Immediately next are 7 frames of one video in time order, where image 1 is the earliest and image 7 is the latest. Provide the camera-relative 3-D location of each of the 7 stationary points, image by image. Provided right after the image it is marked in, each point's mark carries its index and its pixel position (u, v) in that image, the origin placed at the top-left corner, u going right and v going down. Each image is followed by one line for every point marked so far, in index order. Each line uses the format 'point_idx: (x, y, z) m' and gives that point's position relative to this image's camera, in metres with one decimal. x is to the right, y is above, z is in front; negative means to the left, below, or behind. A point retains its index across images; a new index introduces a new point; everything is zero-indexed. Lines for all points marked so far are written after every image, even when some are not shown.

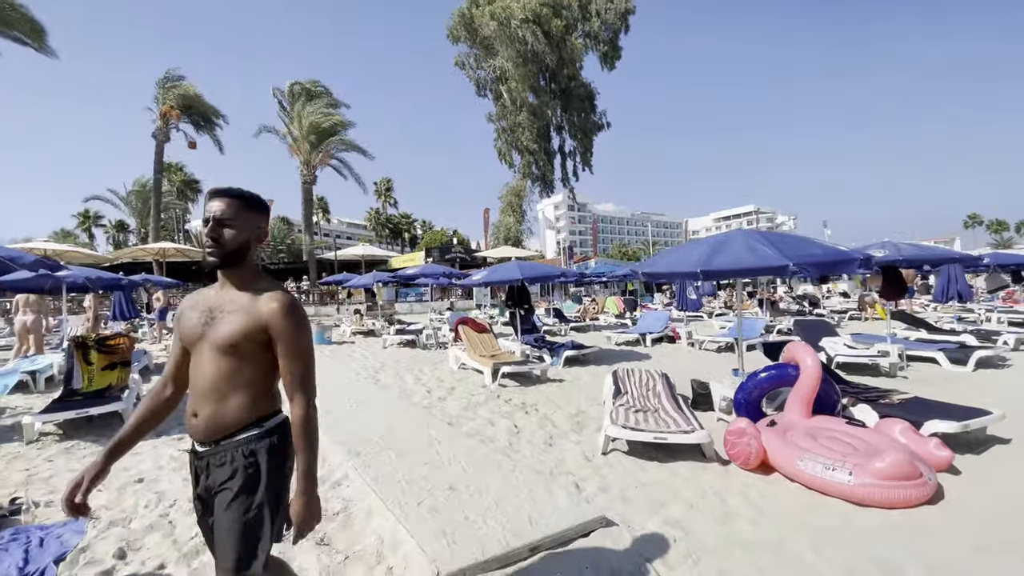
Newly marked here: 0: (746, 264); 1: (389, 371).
0: (+2.2, +0.2, +4.4) m
1: (-2.2, -1.5, +8.4) m
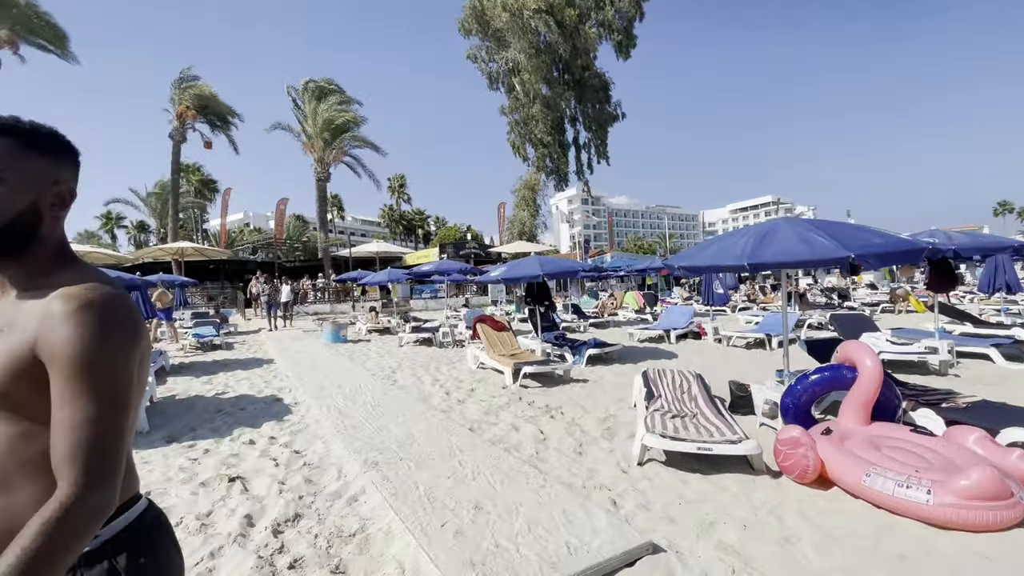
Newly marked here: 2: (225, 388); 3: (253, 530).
0: (+2.4, +0.3, +4.0) m
1: (-1.8, -1.4, +8.1) m
2: (-4.6, -1.6, +7.6) m
3: (-1.7, -1.6, +3.2) m
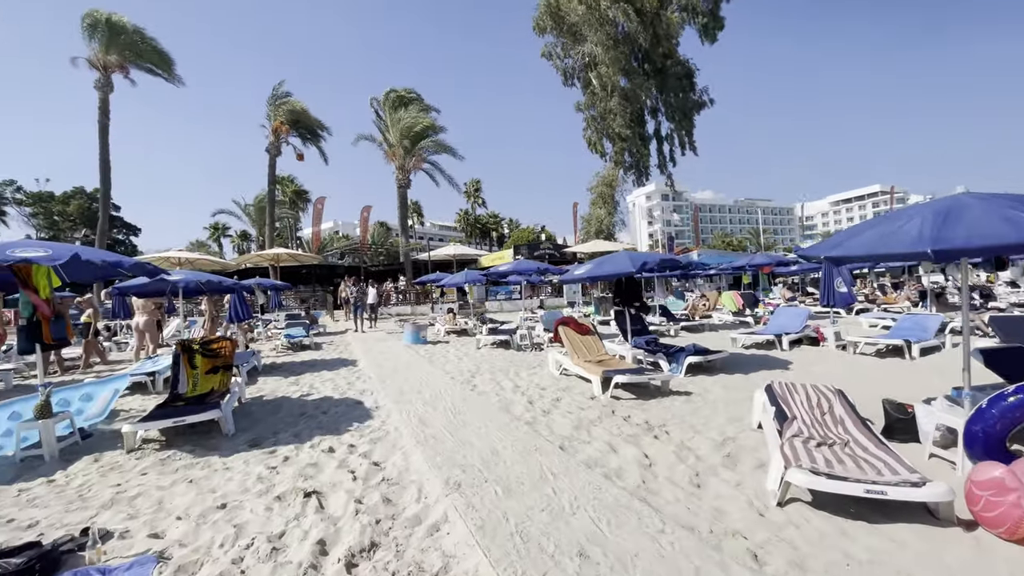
0: (+3.1, +0.3, +3.0) m
1: (-0.4, -1.4, +7.7) m
2: (-3.3, -1.6, +7.6) m
3: (-1.1, -1.6, +2.8) m
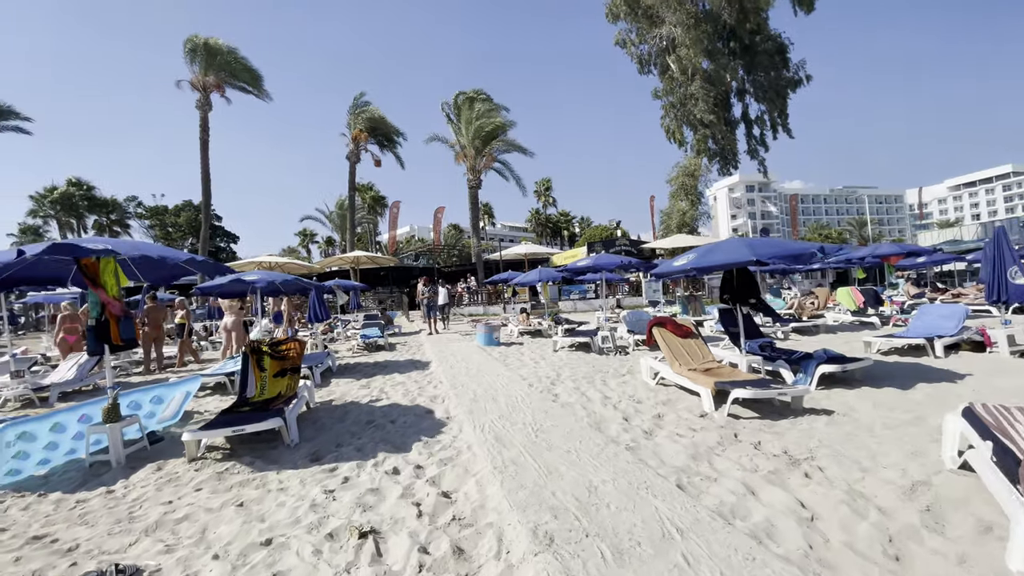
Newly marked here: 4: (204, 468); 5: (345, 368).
0: (+3.6, +0.4, +1.6) m
1: (+0.8, -1.4, +6.8) m
2: (-2.0, -1.6, +7.2) m
3: (-0.6, -1.6, +2.1) m
4: (-2.9, -1.7, +4.4) m
5: (-3.4, -1.6, +9.7) m
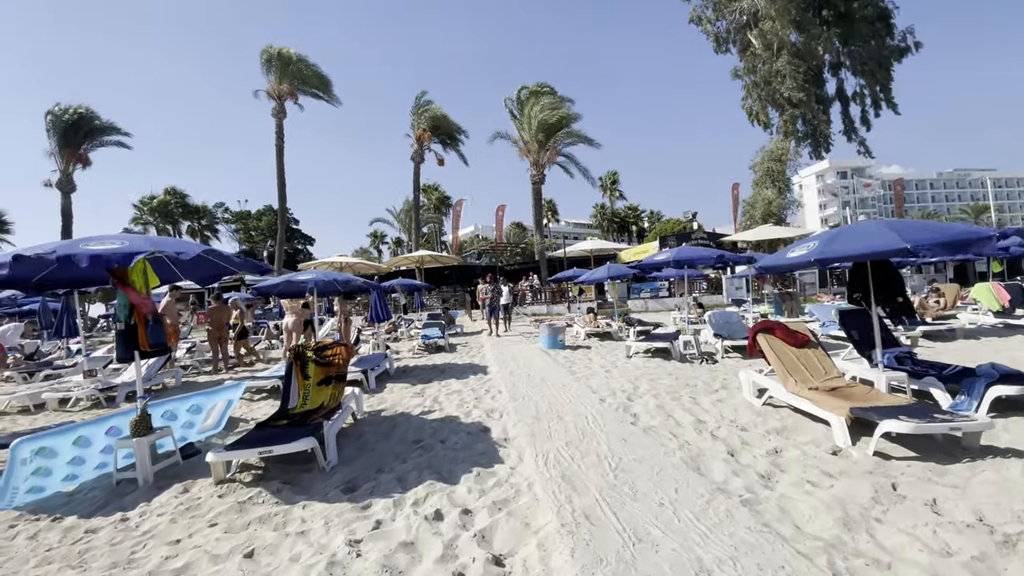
0: (+3.7, +0.4, +0.2) m
1: (+1.6, -1.3, +5.7) m
2: (-1.1, -1.6, +6.5) m
3: (-0.4, -1.6, +1.2) m
4: (-2.3, -1.7, +3.9) m
5: (-2.1, -1.6, +9.2) m
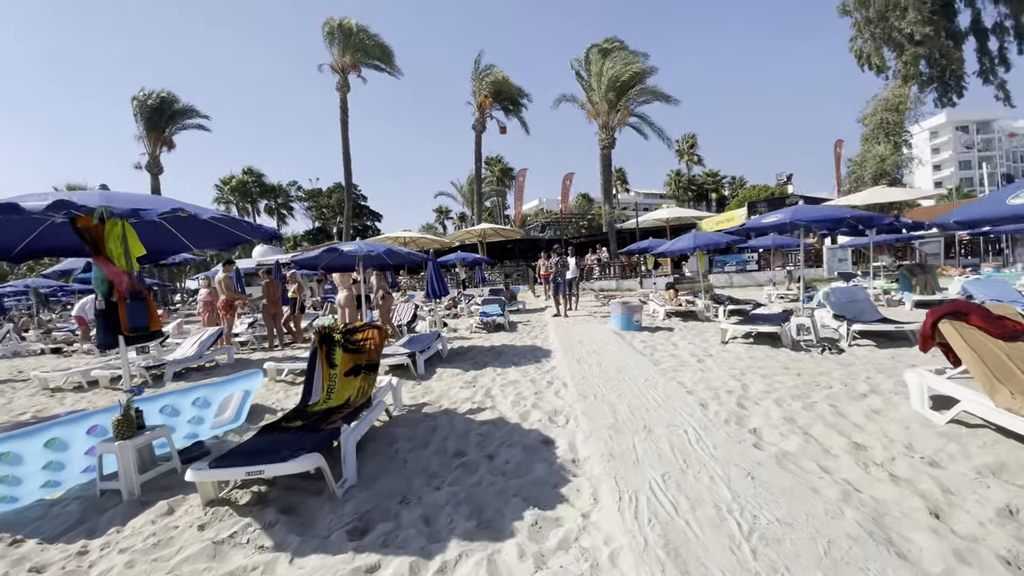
0: (+3.5, +0.4, -1.6) m
1: (+2.3, -1.1, +4.2) m
2: (-0.3, -1.2, +5.4) m
3: (-0.3, -1.5, +0.1) m
4: (-1.9, -1.5, +3.0) m
5: (-1.0, -1.1, +8.2) m
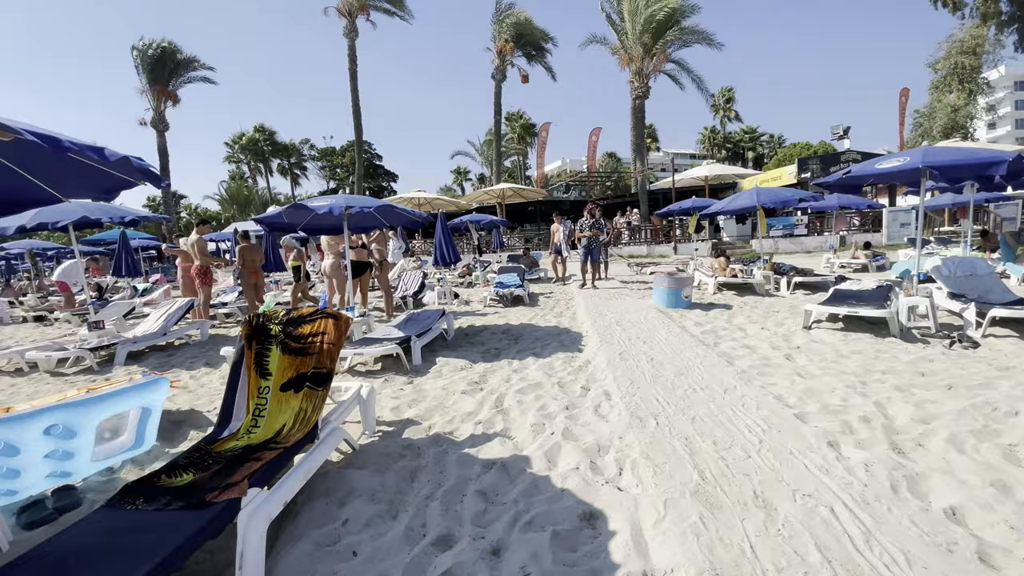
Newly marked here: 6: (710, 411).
0: (+3.4, +0.1, -3.3) m
1: (+2.4, -0.9, +2.6) m
2: (-0.2, -1.0, +3.9) m
3: (-0.4, -1.7, -1.4) m
4: (-1.8, -1.4, +1.5) m
5: (-0.7, -0.7, +6.7) m
6: (+1.4, -0.9, +3.4) m
